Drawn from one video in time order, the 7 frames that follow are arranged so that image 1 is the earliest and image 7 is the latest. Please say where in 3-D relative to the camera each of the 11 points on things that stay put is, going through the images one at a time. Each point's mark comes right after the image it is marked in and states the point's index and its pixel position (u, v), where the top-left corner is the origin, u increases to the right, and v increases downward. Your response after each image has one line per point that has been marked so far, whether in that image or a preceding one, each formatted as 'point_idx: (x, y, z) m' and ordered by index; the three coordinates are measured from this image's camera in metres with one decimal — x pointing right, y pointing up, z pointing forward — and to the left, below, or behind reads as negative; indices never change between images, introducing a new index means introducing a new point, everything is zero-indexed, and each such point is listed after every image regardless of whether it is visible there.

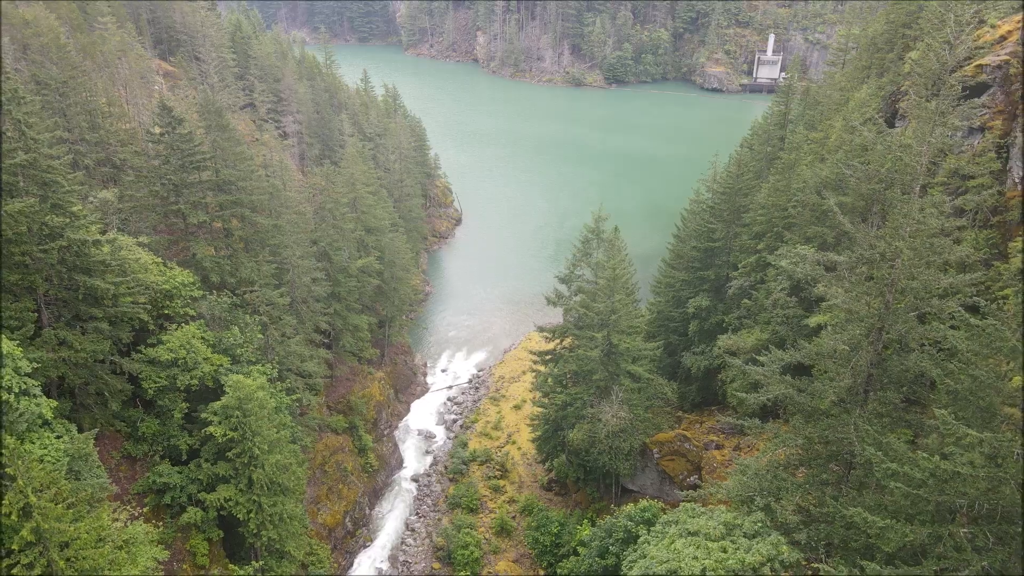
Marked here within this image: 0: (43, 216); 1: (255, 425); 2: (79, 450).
0: (-9.6, +1.5, +16.4) m
1: (-6.3, -3.3, +19.5) m
2: (-8.6, -3.2, +16.0) m
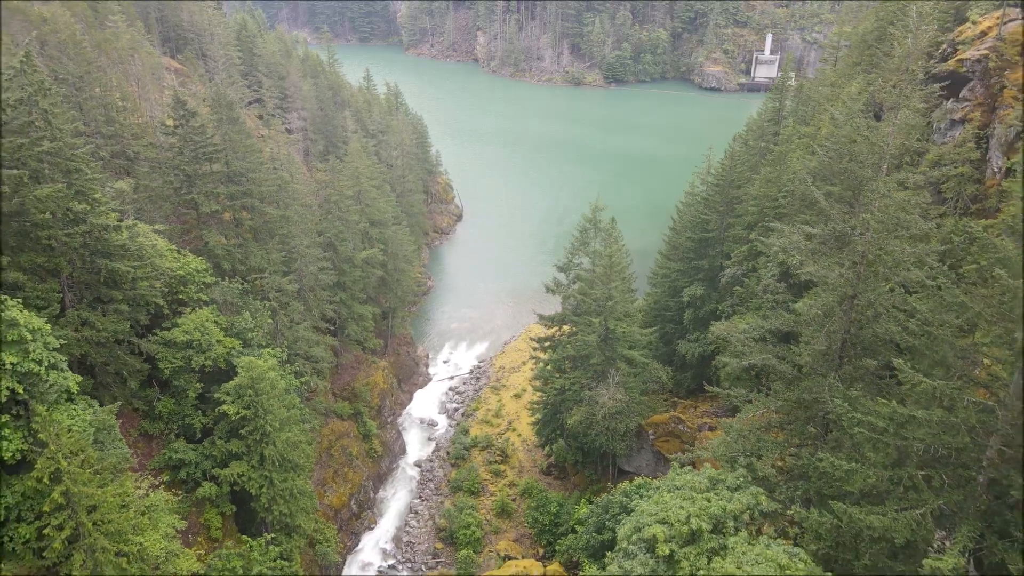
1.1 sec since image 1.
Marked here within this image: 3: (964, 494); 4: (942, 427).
0: (-9.6, +1.9, +17.3) m
1: (-6.3, -2.9, +20.4) m
2: (-8.6, -2.8, +16.9) m
3: (+5.4, -2.5, +9.6) m
4: (+5.3, -1.7, +9.9) m
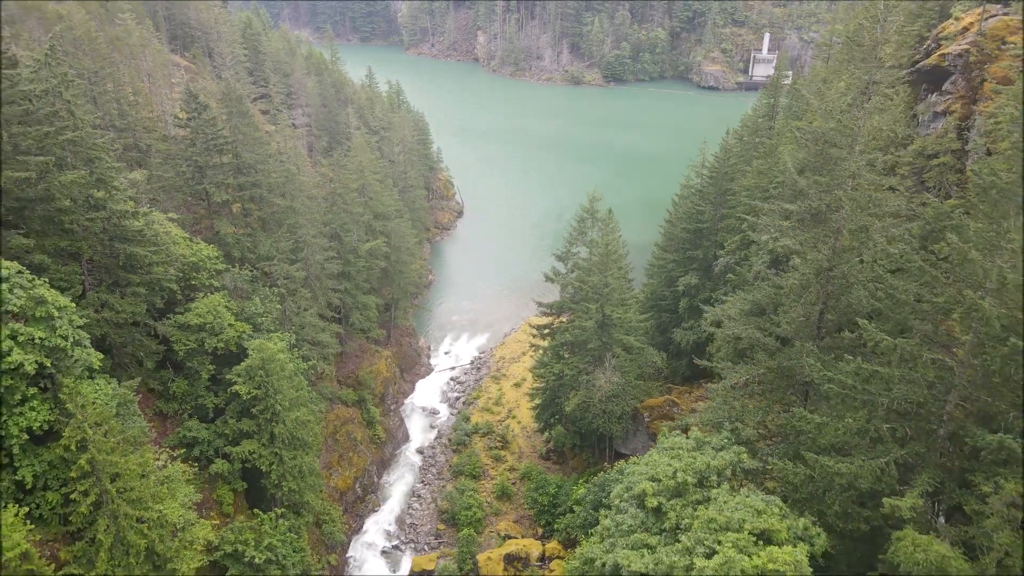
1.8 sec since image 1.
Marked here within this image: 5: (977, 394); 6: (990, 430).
0: (-9.6, +2.2, +18.2) m
1: (-6.3, -2.5, +21.3) m
2: (-8.6, -2.4, +17.7) m
3: (+5.4, -2.1, +10.5) m
4: (+5.3, -1.3, +10.8) m
5: (+5.8, -1.2, +10.0) m
6: (+5.7, -1.7, +9.7) m
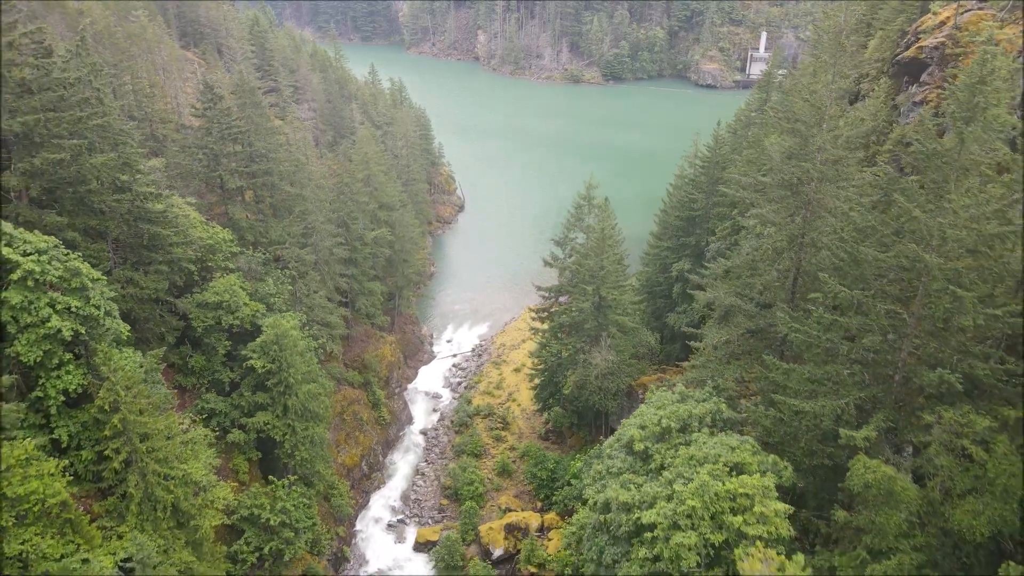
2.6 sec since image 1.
0: (-9.6, +2.8, +19.4) m
1: (-6.2, -2.0, +22.5) m
2: (-8.6, -1.9, +19.0) m
3: (+5.4, -1.5, +11.7) m
4: (+5.3, -0.7, +12.0) m
5: (+5.8, -0.7, +11.3) m
6: (+5.8, -1.1, +11.0) m
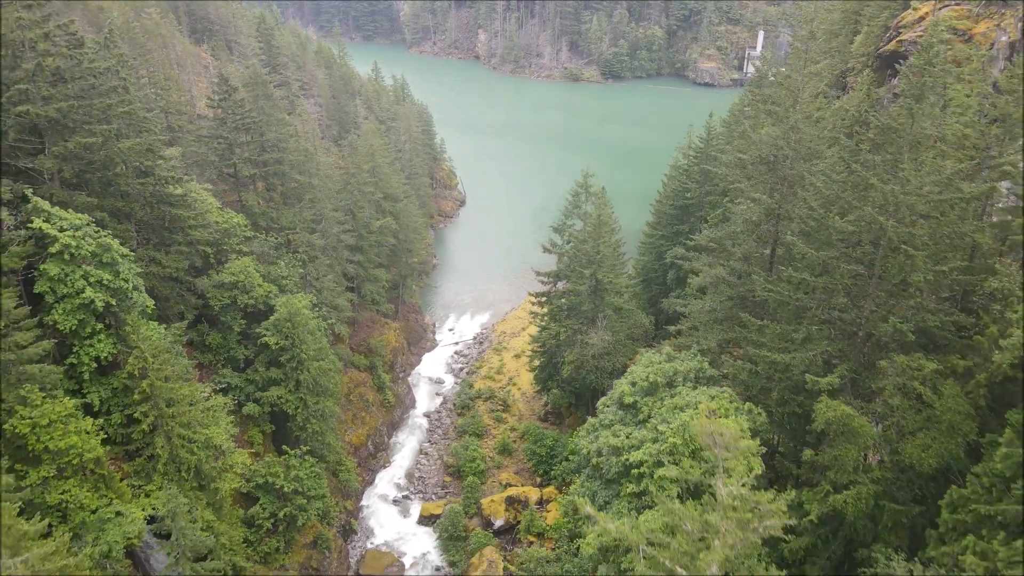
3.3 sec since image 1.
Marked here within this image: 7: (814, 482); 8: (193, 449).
0: (-9.6, +3.4, +20.7) m
1: (-6.2, -1.4, +23.8) m
2: (-8.6, -1.3, +20.2) m
3: (+5.4, -0.9, +13.0) m
4: (+5.3, -0.1, +13.3) m
5: (+5.8, -0.1, +12.5) m
6: (+5.8, -0.5, +12.2) m
7: (+4.7, -3.0, +12.4) m
8: (-7.5, -3.8, +18.9) m
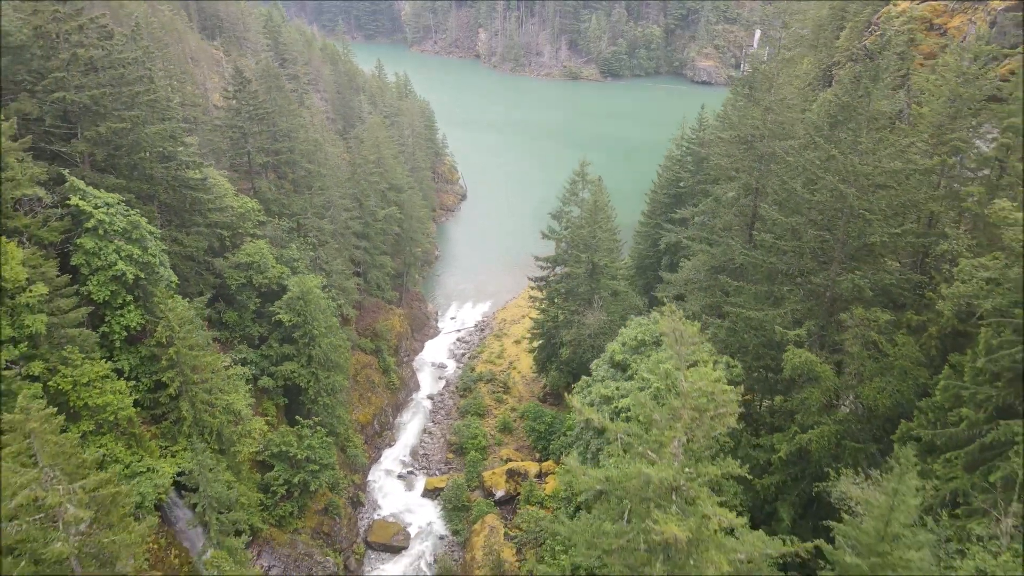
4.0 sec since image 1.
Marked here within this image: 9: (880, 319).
0: (-9.6, +4.0, +22.1) m
1: (-6.2, -0.8, +25.2) m
2: (-8.5, -0.7, +21.6) m
3: (+5.4, -0.3, +14.4) m
4: (+5.3, +0.5, +14.6) m
5: (+5.8, +0.5, +13.9) m
6: (+5.8, +0.1, +13.6) m
7: (+4.7, -2.4, +13.8) m
8: (-7.5, -3.2, +20.3) m
9: (+5.9, -0.5, +12.9) m
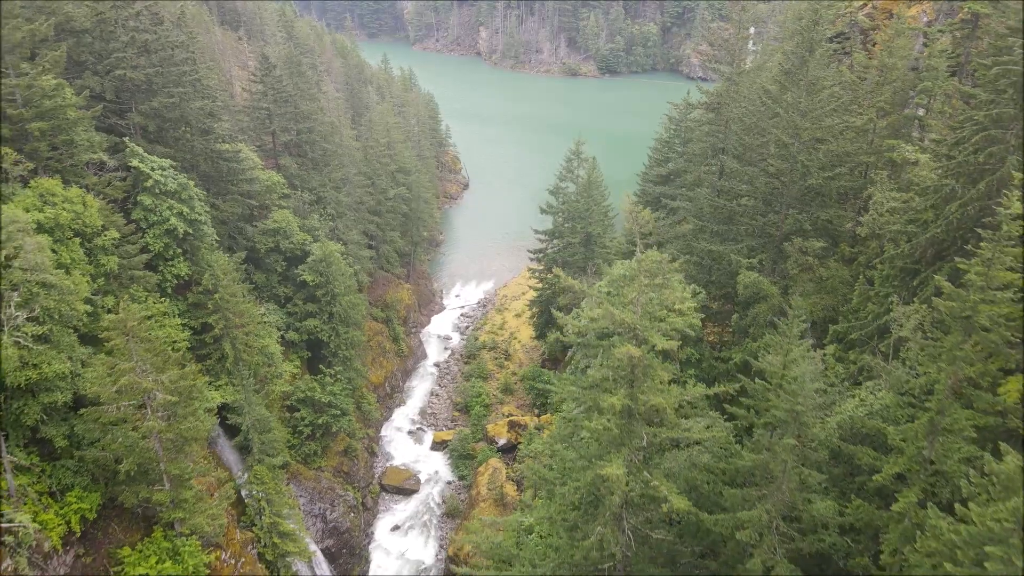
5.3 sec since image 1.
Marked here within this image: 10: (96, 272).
0: (-9.5, +5.3, +24.9) m
1: (-6.2, +0.5, +28.0) m
2: (-8.5, +0.6, +24.4) m
3: (+5.5, +1.0, +17.2) m
4: (+5.3, +1.8, +17.4) m
5: (+5.9, +1.8, +16.7) m
6: (+5.8, +1.4, +16.4) m
7: (+4.7, -1.1, +16.6) m
8: (-7.5, -1.9, +23.1) m
9: (+6.0, +0.8, +15.7) m
10: (-9.5, +0.4, +18.2) m
